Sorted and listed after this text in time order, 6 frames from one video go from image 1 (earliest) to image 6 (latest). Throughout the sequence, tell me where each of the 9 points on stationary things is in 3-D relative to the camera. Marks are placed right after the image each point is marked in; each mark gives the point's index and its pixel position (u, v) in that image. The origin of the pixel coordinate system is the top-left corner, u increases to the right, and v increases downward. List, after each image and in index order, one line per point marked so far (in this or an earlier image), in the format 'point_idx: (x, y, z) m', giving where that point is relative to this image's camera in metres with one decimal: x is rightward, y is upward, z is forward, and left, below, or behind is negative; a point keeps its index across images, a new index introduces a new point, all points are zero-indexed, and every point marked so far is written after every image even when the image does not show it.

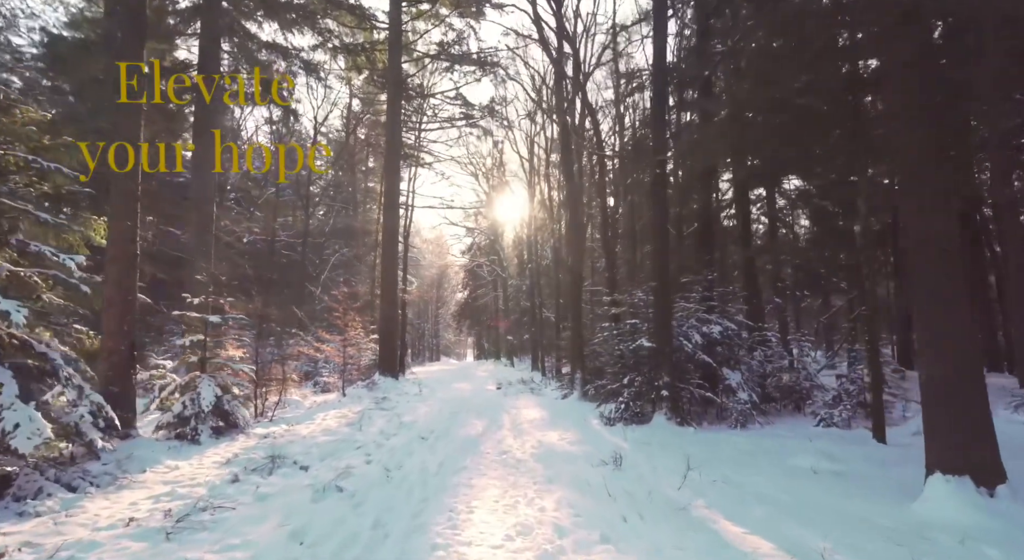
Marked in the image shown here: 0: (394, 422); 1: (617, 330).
0: (-1.9, -2.3, +9.2) m
1: (+1.9, -0.9, +10.2) m
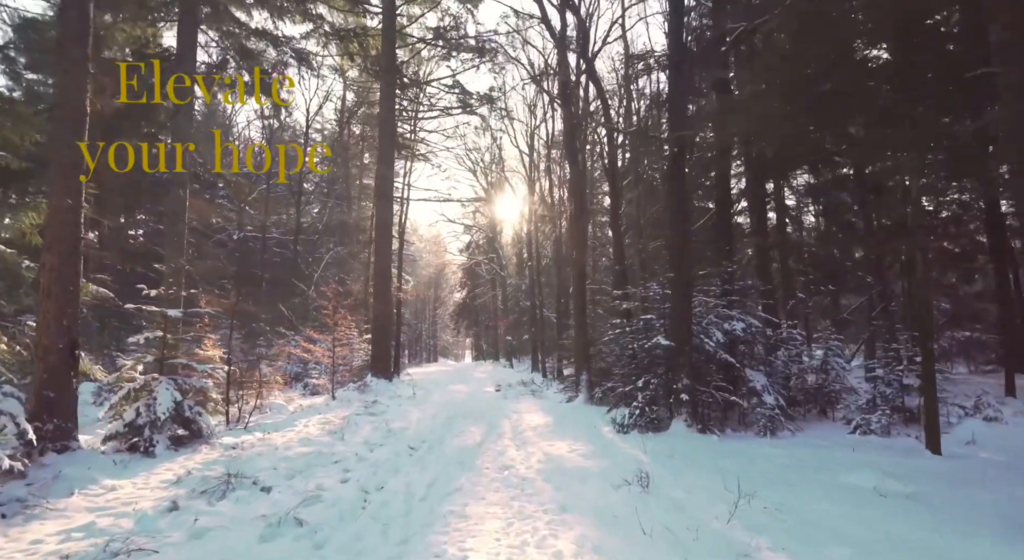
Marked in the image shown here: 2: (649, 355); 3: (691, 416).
0: (-1.9, -2.2, +8.3) m
1: (+1.9, -0.8, +9.3) m
2: (+2.0, -1.1, +8.5) m
3: (+2.4, -1.8, +7.8) m
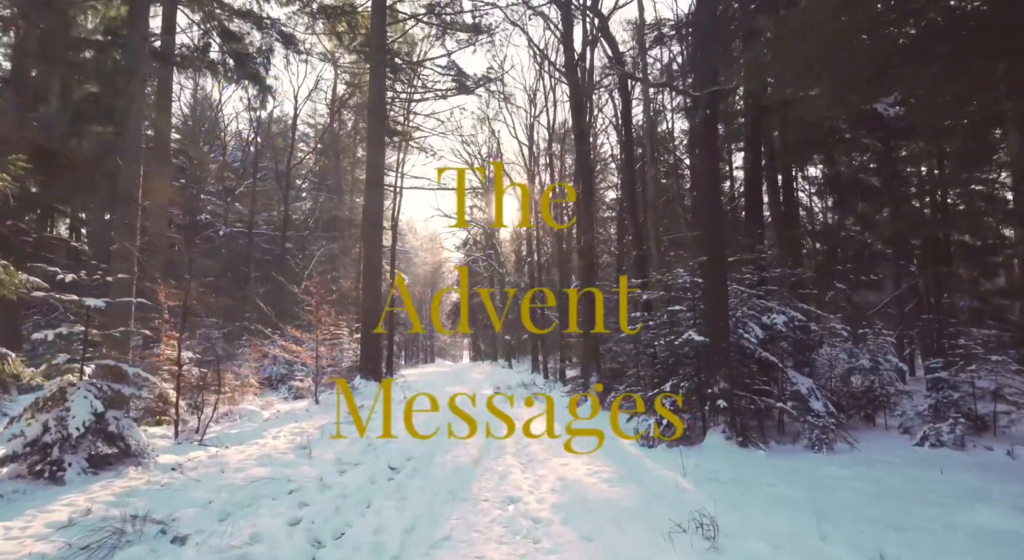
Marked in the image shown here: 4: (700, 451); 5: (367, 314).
0: (-1.9, -2.0, +7.0) m
1: (+1.9, -0.6, +8.0) m
2: (+2.1, -0.9, +7.2) m
3: (+2.5, -1.7, +6.6) m
4: (+2.0, -1.9, +6.3) m
5: (-4.2, -1.0, +16.8) m
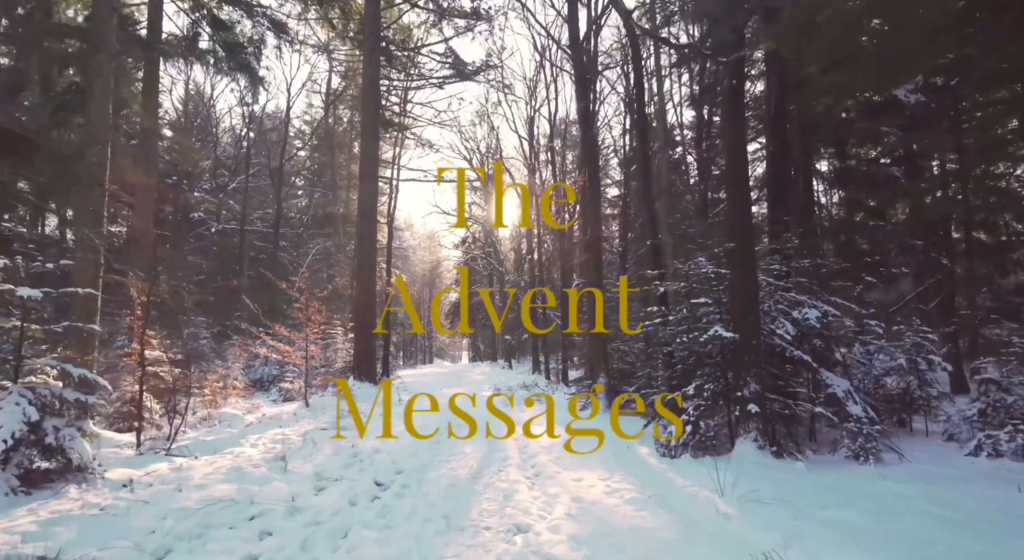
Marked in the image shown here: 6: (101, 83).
0: (-1.8, -1.9, +6.2) m
1: (+2.0, -0.5, +7.3) m
2: (+2.1, -0.8, +6.4) m
3: (+2.5, -1.5, +5.8) m
4: (+2.1, -1.7, +5.5) m
5: (-4.2, -0.9, +16.0) m
6: (-5.8, +2.8, +8.2) m
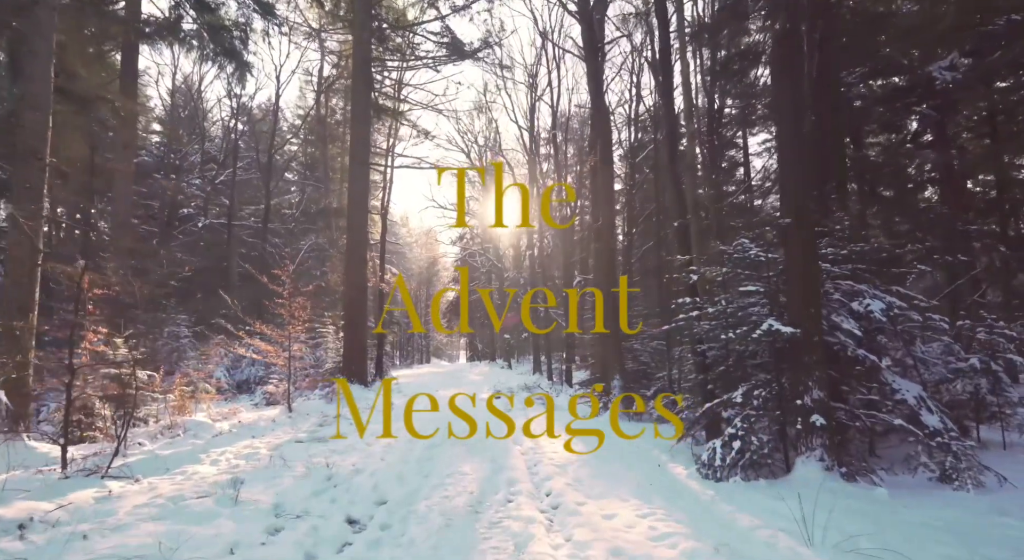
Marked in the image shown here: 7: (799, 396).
0: (-1.7, -1.7, +5.1) m
1: (+2.0, -0.3, +6.2) m
2: (+2.2, -0.7, +5.3) m
3: (+2.6, -1.4, +4.7) m
4: (+2.2, -1.6, +4.4) m
5: (-4.2, -0.8, +14.9) m
6: (-5.8, +2.9, +7.1) m
7: (+2.4, -1.0, +4.9) m
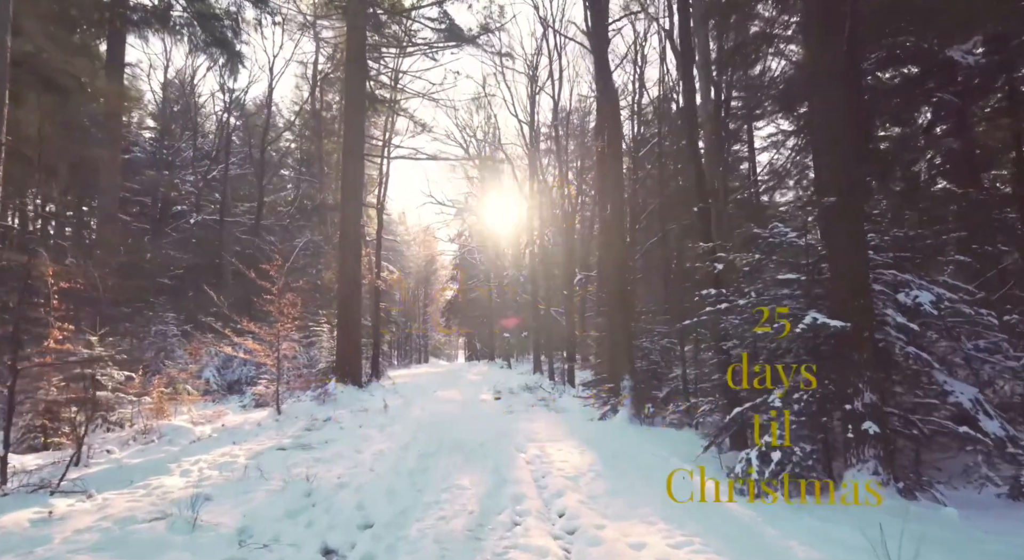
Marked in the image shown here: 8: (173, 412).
0: (-1.7, -1.6, +4.5) m
1: (+2.1, -0.2, +5.6) m
2: (+2.2, -0.6, +4.7) m
3: (+2.6, -1.3, +4.1) m
4: (+2.2, -1.5, +3.8) m
5: (-4.1, -0.7, +14.2) m
6: (-5.7, +3.0, +6.4) m
7: (+2.5, -0.9, +4.3) m
8: (-5.6, -2.2, +9.5) m
